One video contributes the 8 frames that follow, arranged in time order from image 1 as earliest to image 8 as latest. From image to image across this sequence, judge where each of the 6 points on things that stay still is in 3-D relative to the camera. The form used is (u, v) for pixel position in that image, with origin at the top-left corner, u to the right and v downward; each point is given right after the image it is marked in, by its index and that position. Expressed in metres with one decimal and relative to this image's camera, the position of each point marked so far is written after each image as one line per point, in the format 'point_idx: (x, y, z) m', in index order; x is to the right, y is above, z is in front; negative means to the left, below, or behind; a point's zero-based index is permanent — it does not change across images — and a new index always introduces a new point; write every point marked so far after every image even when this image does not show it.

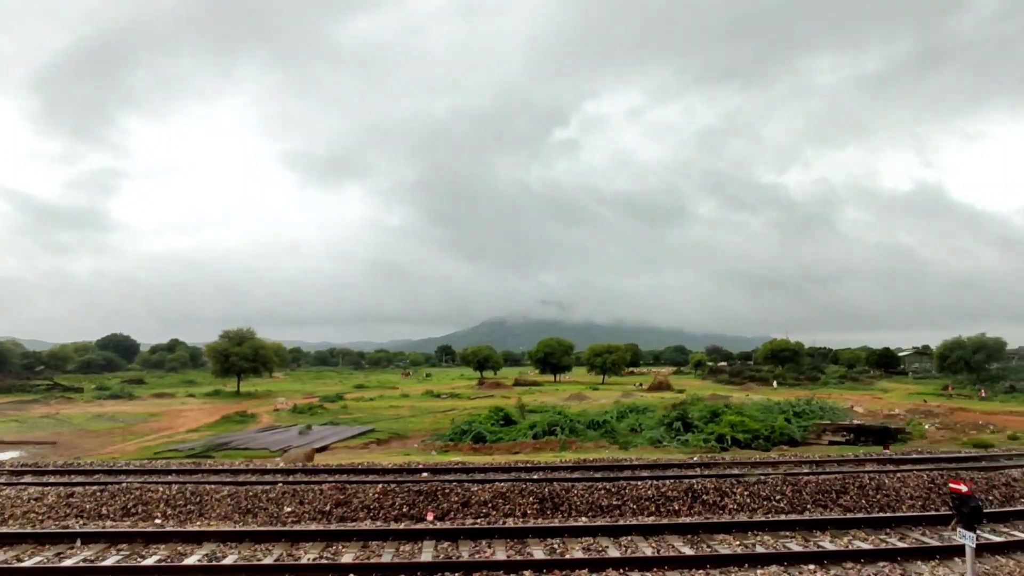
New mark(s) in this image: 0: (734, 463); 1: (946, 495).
0: (+5.1, -4.1, +13.6) m
1: (+7.9, -3.8, +10.6) m
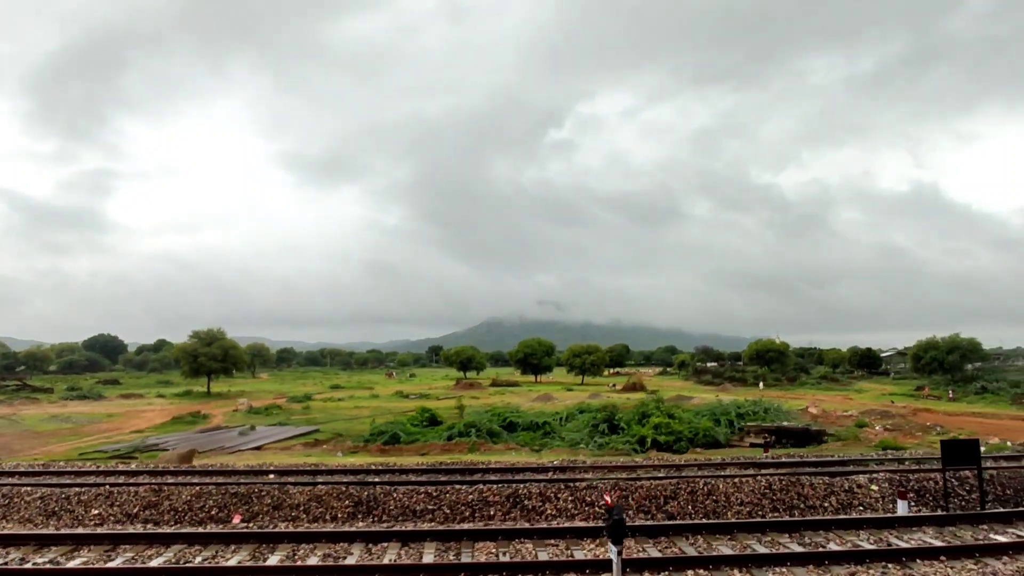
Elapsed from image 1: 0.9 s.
0: (+2.0, -4.1, +13.4) m
1: (+4.7, -3.8, +10.4) m
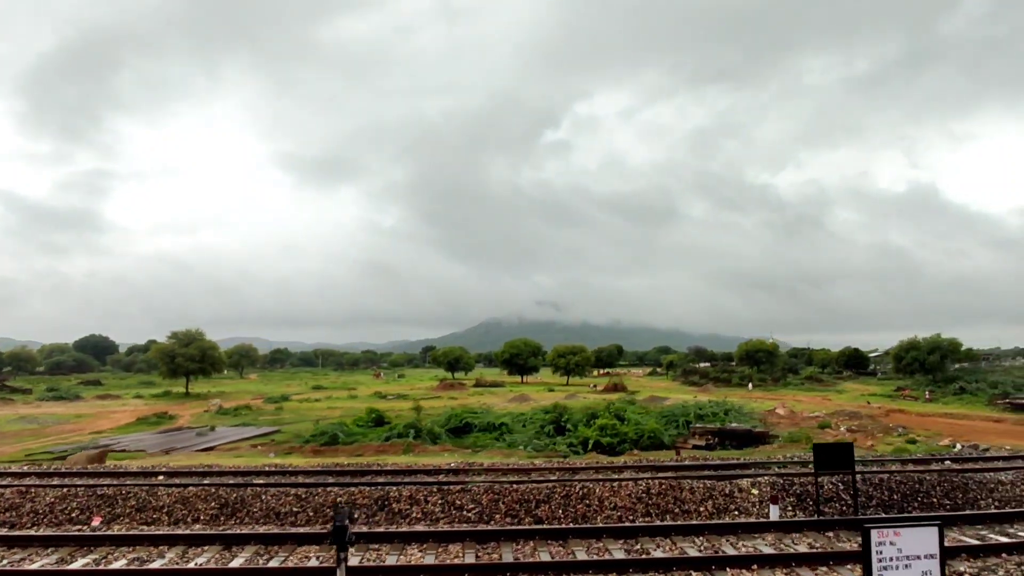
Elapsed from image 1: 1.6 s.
0: (-0.3, -4.1, +13.3) m
1: (+2.5, -3.8, +10.3) m
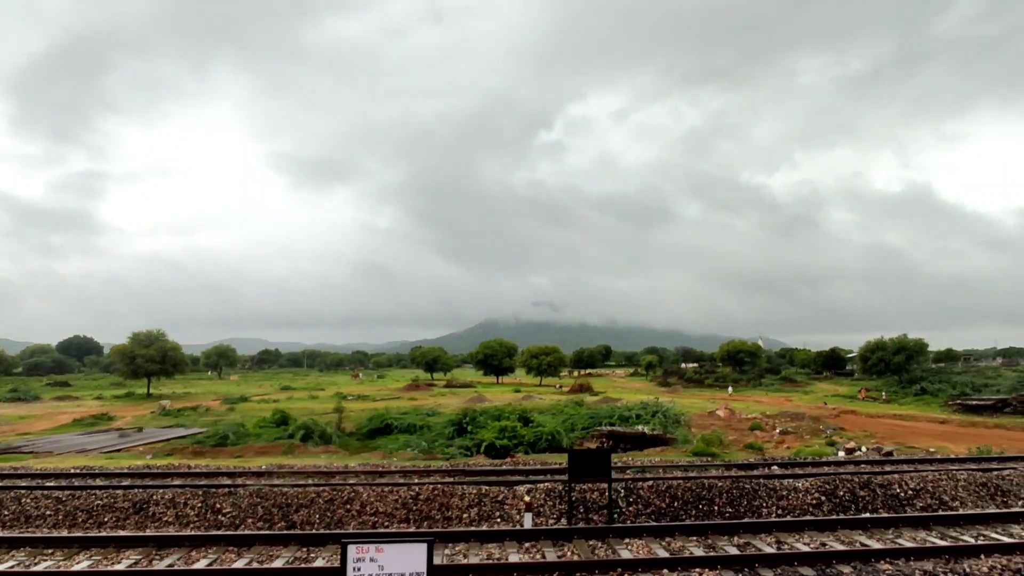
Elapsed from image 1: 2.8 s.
0: (-4.3, -4.1, +13.2) m
1: (-1.6, -3.8, +10.2) m
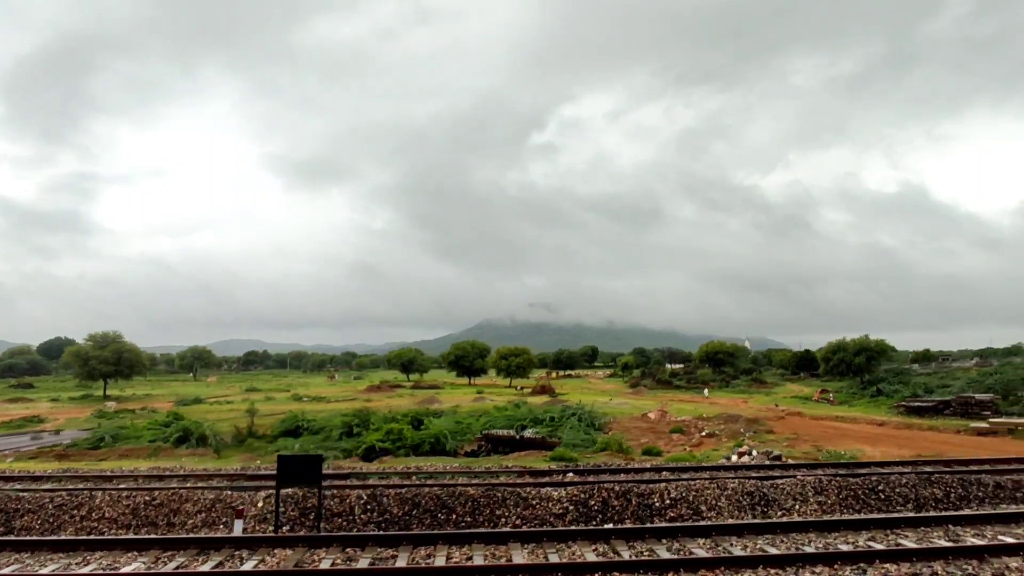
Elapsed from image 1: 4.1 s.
0: (-8.9, -4.2, +13.0) m
1: (-6.2, -3.9, +10.0) m
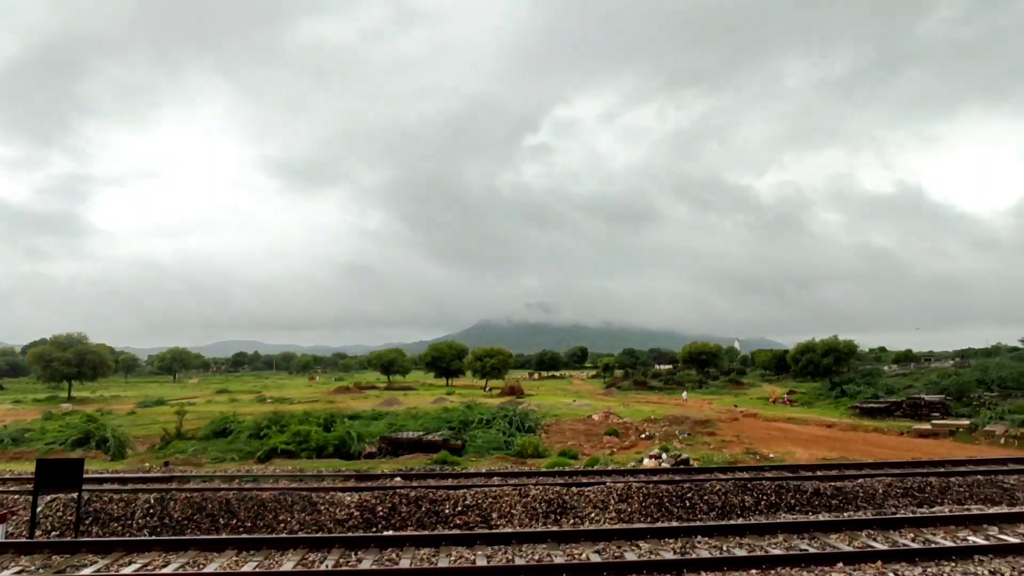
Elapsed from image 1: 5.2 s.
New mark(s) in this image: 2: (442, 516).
0: (-12.5, -4.2, +12.9) m
1: (-9.8, -3.9, +9.8) m
2: (-1.1, -3.9, +10.1) m
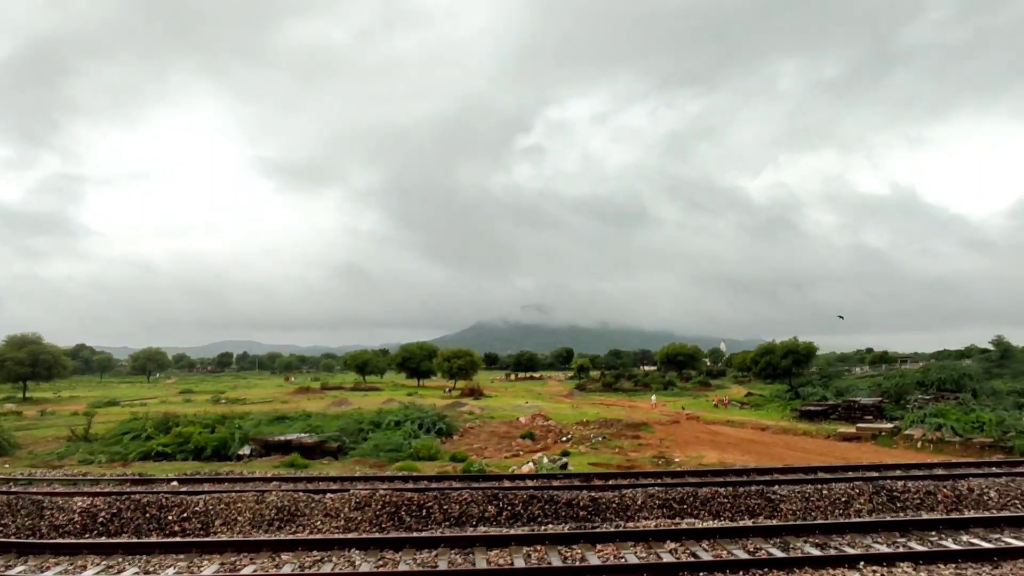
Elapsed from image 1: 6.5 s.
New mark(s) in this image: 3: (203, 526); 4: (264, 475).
0: (-17.1, -4.2, +12.7) m
1: (-14.4, -3.9, +9.6) m
2: (-5.7, -3.9, +9.9) m
3: (-5.0, -4.0, +10.0) m
4: (-6.4, -4.5, +14.2) m
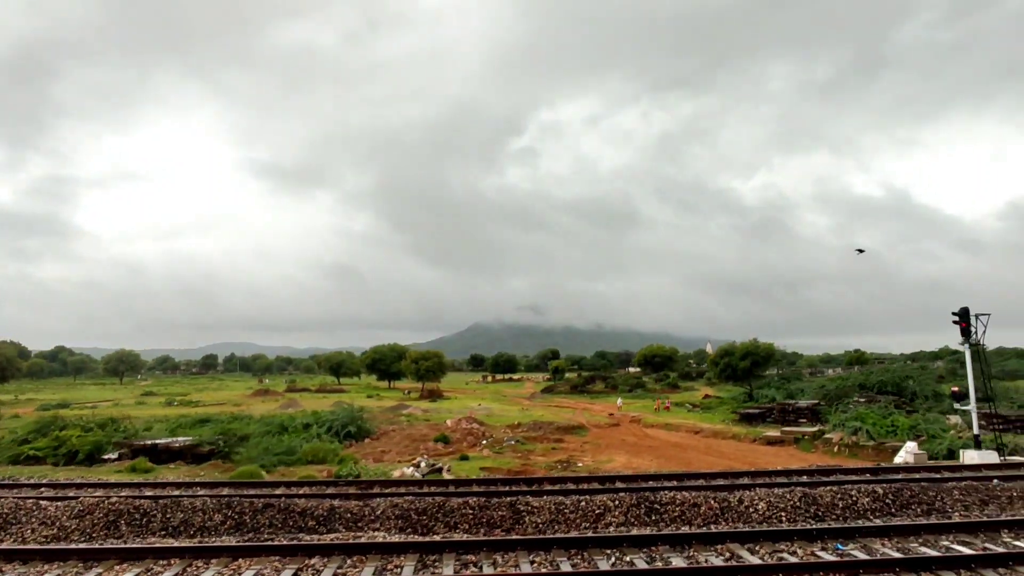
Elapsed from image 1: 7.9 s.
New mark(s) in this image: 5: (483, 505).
0: (-21.6, -4.3, +12.4) m
1: (-18.9, -3.9, +9.3) m
2: (-10.2, -4.0, +9.6) m
3: (-9.5, -4.1, +9.6) m
4: (-10.9, -4.6, +13.8) m
5: (-0.4, -3.9, +10.5) m
